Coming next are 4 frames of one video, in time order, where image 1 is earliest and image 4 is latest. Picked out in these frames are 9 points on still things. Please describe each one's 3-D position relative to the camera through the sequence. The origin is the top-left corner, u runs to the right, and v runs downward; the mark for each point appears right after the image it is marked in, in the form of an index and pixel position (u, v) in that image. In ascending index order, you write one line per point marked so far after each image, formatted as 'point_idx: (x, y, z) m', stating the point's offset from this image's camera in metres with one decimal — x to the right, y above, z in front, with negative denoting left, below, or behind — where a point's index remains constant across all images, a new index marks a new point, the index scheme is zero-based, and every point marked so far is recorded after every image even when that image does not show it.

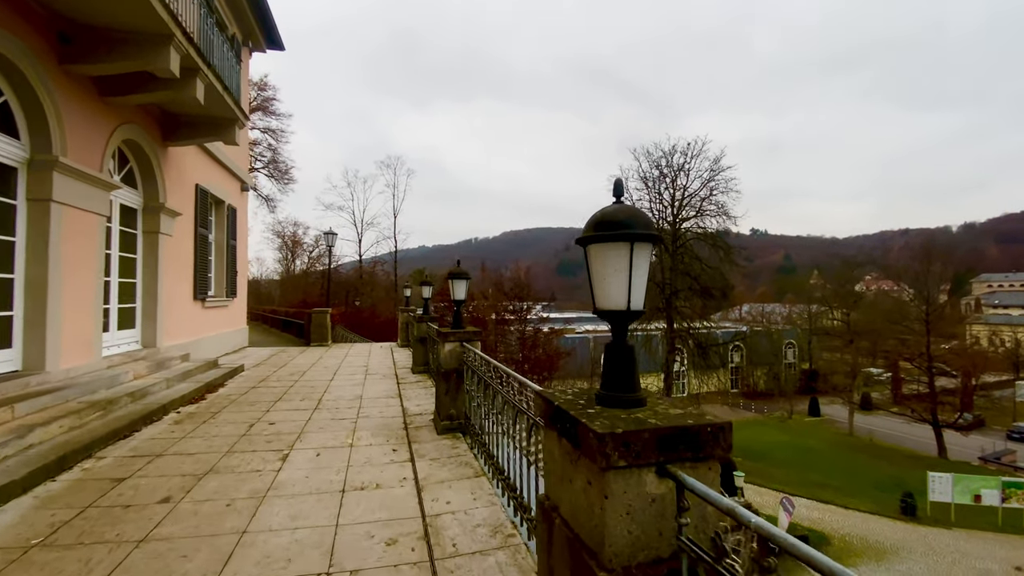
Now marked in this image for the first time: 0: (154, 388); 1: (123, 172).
0: (-4.8, -1.3, +6.1) m
1: (-6.2, +1.9, +7.3) m
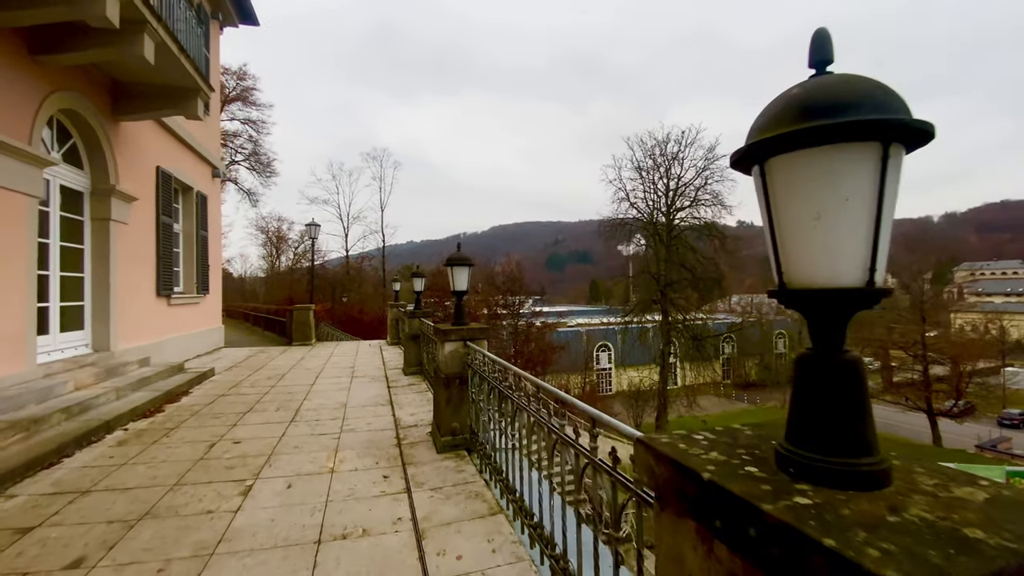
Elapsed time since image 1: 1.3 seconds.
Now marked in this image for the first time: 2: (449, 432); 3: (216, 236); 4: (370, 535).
0: (-4.7, -1.3, +5.2) m
1: (-6.1, +1.9, +6.3) m
2: (-0.6, -1.3, +4.0) m
3: (-7.4, +1.3, +11.4) m
4: (-0.8, -1.5, +2.7) m
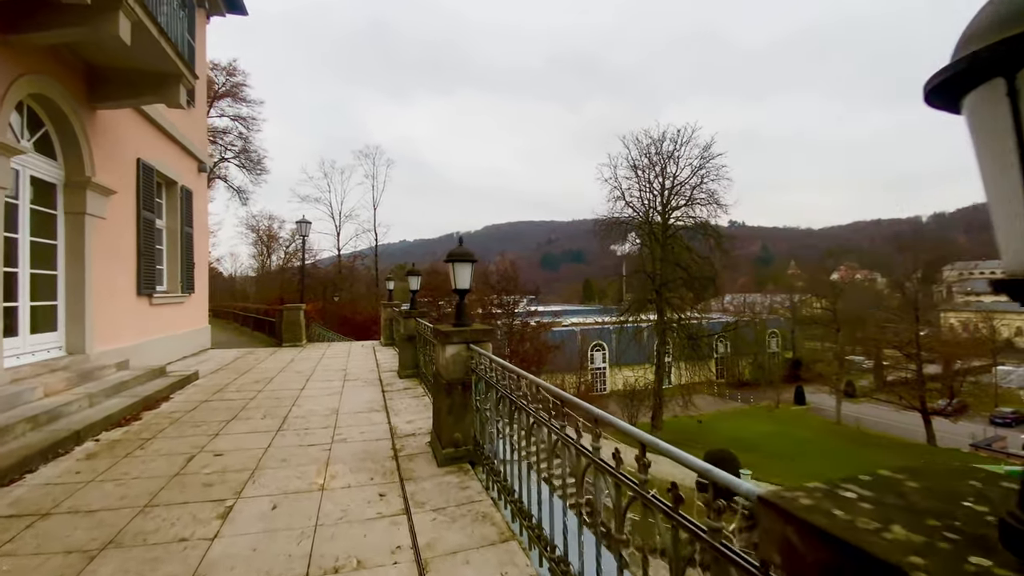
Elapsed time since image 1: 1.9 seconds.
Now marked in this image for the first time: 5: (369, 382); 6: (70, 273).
0: (-4.7, -1.3, +4.8) m
1: (-6.1, +1.9, +5.8) m
2: (-0.5, -1.3, +3.7) m
3: (-7.5, +1.3, +11.0) m
4: (-0.8, -1.4, +2.4) m
5: (-2.2, -1.4, +7.0) m
6: (-6.1, +0.2, +6.3) m
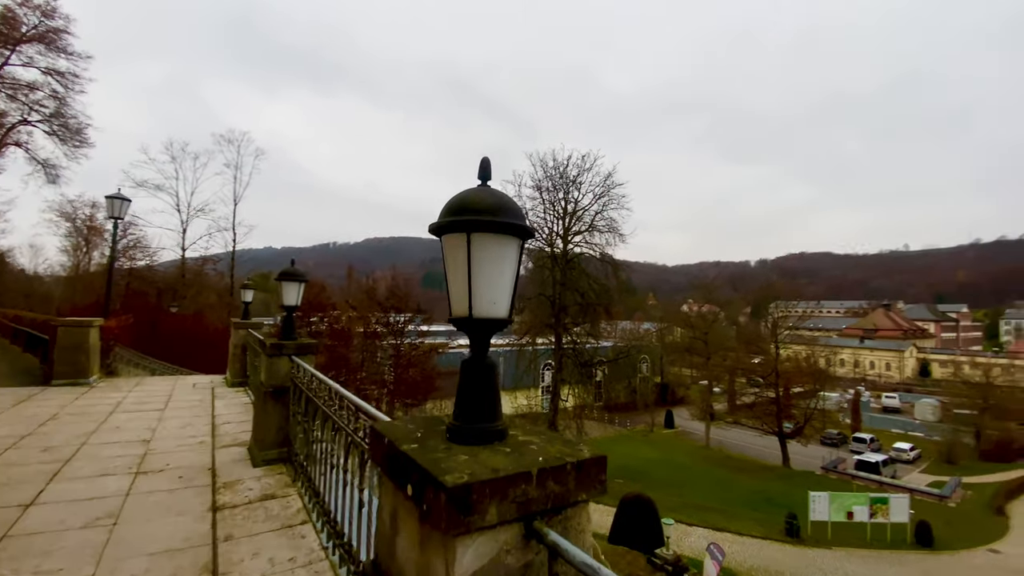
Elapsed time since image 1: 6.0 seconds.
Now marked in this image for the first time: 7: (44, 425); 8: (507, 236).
0: (-4.4, -1.1, +1.0) m
1: (-5.9, +2.1, +1.8) m
2: (-0.1, -1.3, +0.9) m
3: (-8.6, +1.4, +6.4) m
4: (0.0, -1.5, -0.4) m
5: (-2.6, -1.5, +3.7) m
6: (-6.1, +0.4, +2.1) m
7: (-5.3, -1.5, +5.2) m
8: (0.0, +0.2, +1.3) m
